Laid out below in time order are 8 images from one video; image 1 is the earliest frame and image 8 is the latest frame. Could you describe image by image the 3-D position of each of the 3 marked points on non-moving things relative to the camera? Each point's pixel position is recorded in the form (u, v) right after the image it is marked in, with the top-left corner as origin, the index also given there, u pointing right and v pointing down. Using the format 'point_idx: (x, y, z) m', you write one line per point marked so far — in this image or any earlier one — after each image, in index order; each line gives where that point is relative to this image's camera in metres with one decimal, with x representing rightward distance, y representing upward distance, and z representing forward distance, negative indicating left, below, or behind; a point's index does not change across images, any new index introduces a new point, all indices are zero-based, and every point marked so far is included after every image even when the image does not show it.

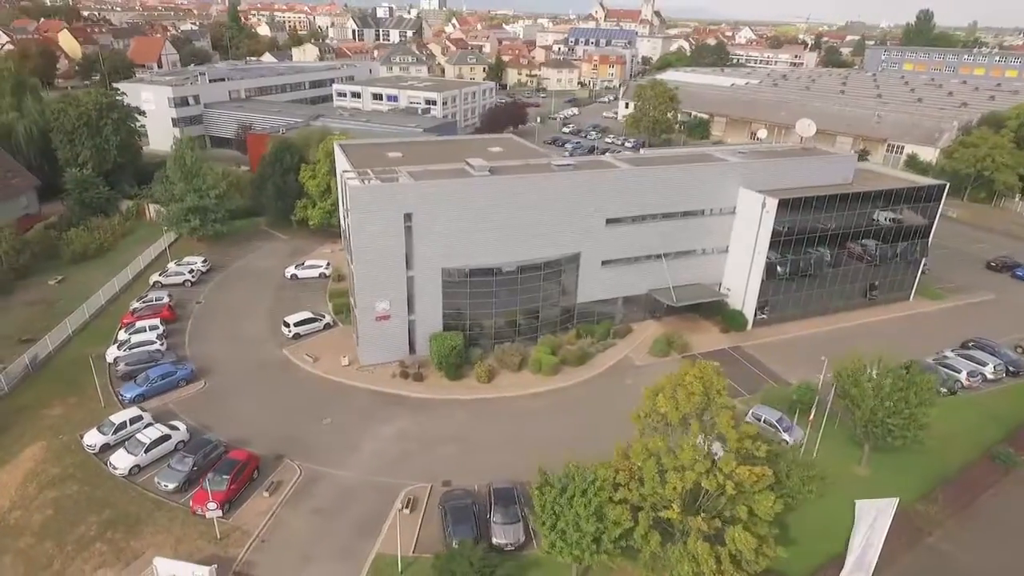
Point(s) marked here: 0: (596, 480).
0: (+2.5, -5.7, +18.2) m
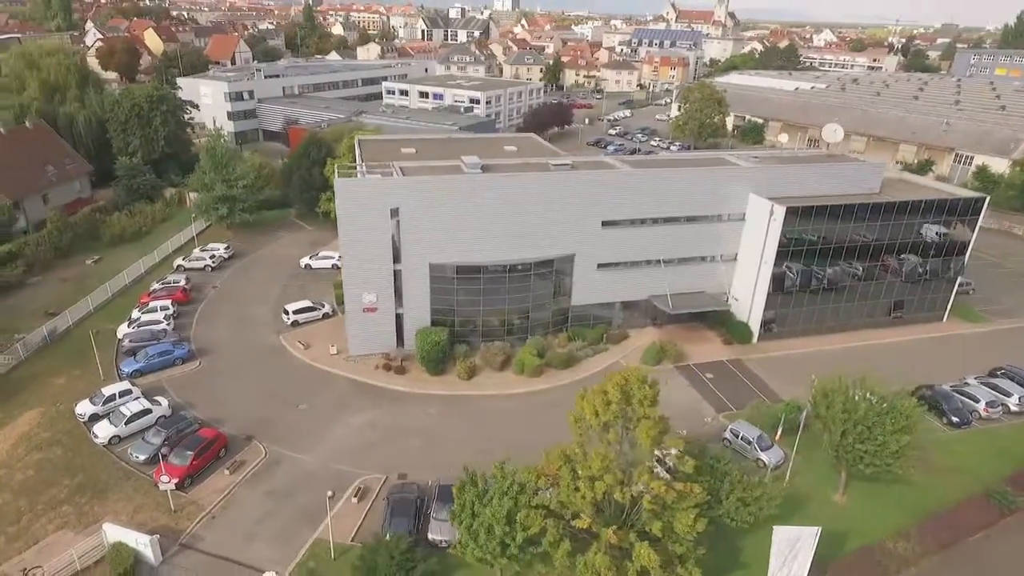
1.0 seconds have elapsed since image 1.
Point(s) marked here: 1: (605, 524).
0: (0.0, -5.7, +17.8) m
1: (+2.6, -6.7, +17.3) m
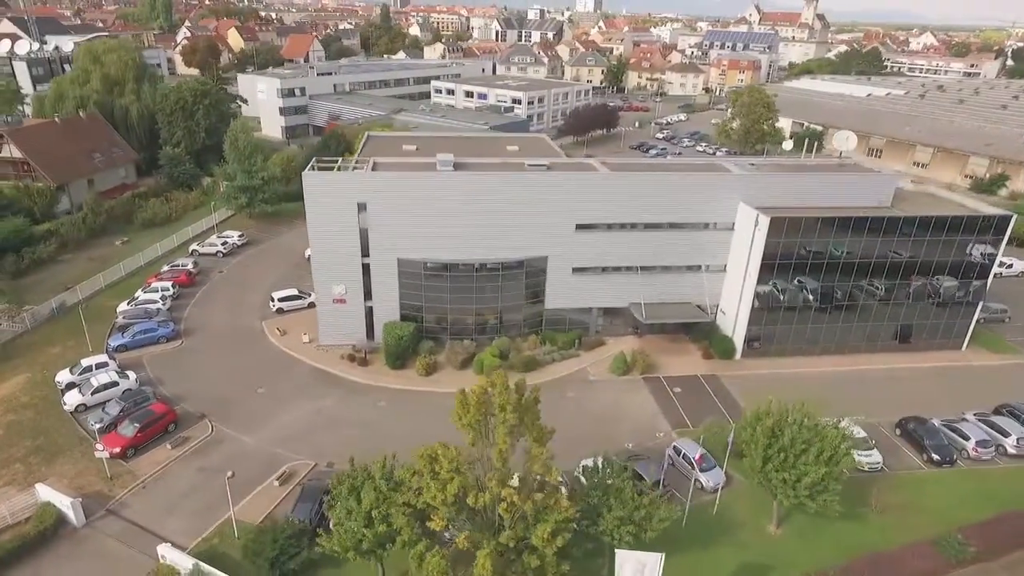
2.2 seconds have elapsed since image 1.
0: (-3.8, -5.6, +17.8) m
1: (-1.3, -6.7, +16.9) m
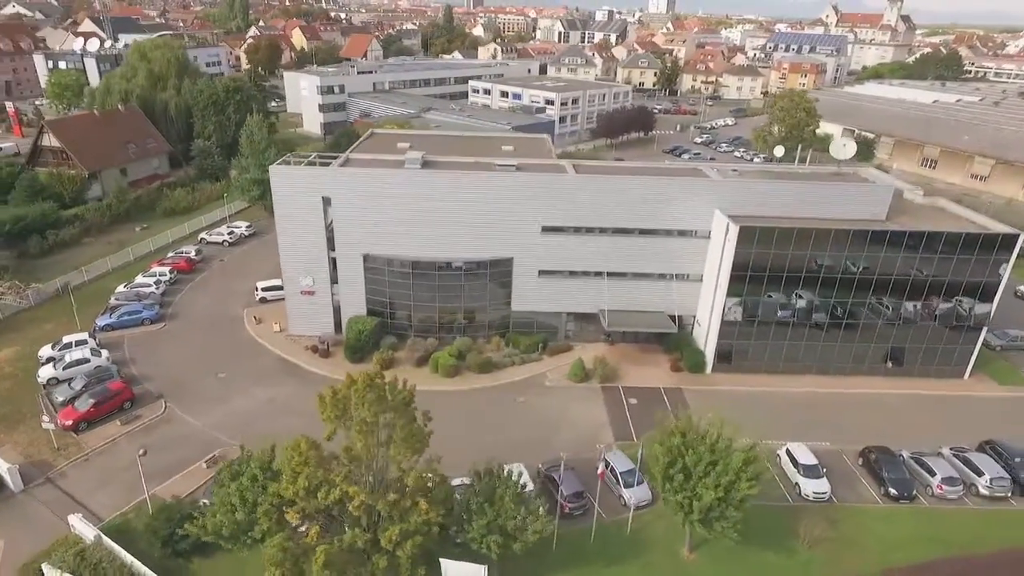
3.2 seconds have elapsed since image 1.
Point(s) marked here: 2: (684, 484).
0: (-7.6, -5.4, +18.1) m
1: (-5.3, -6.6, +17.0) m
2: (+5.5, -6.3, +19.5) m
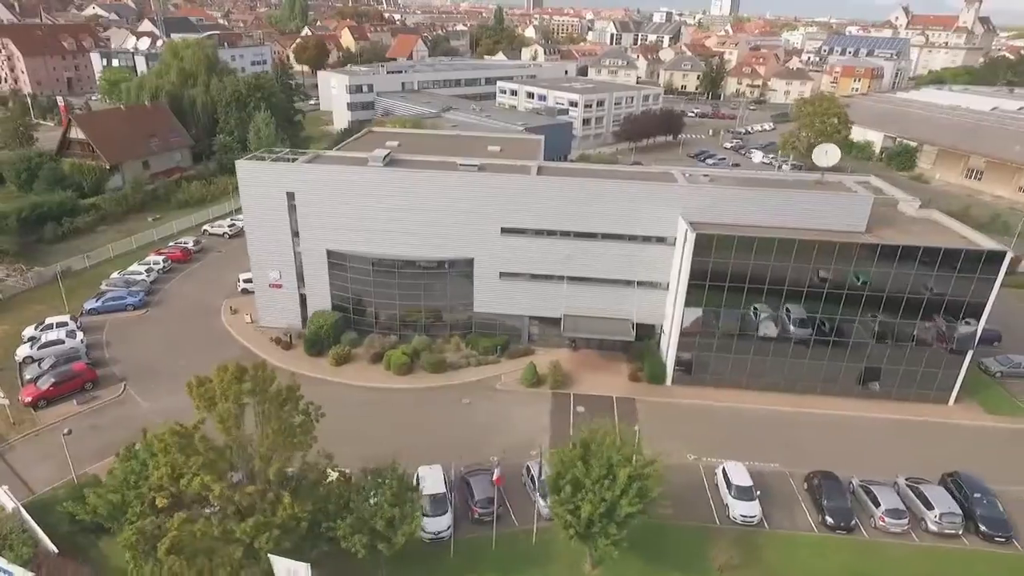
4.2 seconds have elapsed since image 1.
0: (-11.3, -5.0, +18.6) m
1: (-9.1, -6.4, +17.3) m
2: (+1.8, -6.5, +18.9) m
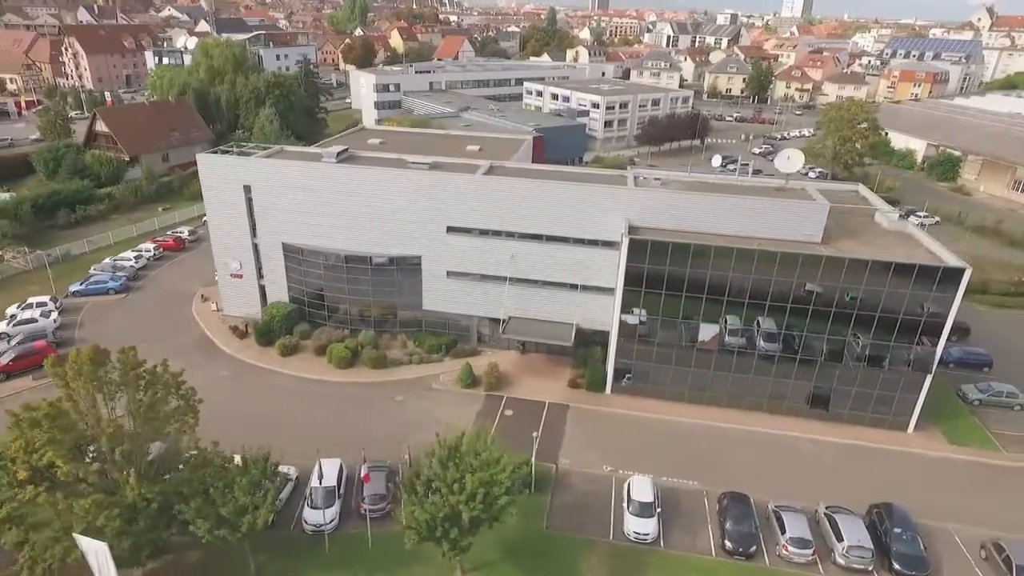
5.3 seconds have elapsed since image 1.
0: (-15.7, -4.5, +19.6) m
1: (-13.7, -5.9, +18.1) m
2: (-2.7, -6.4, +18.7) m
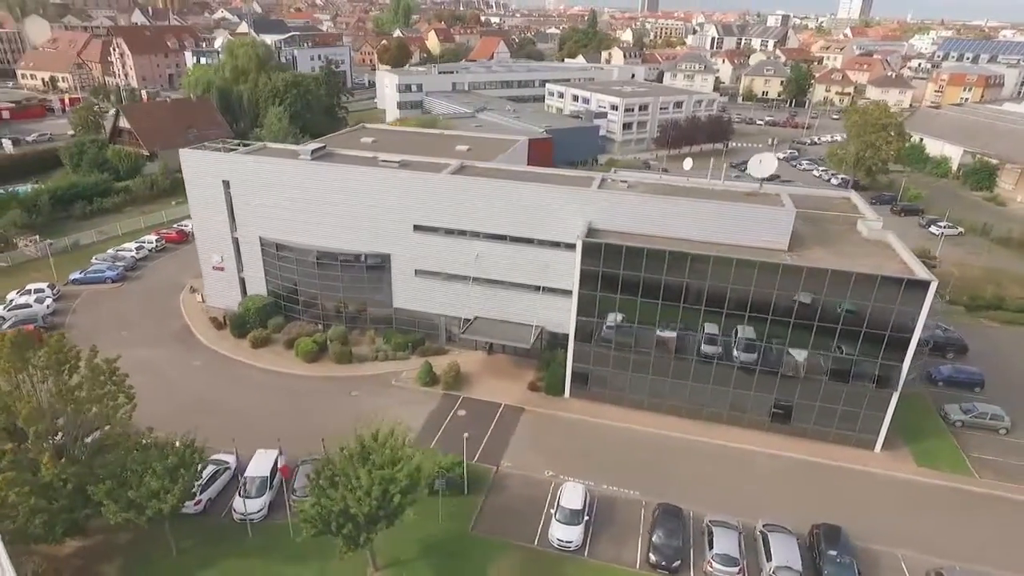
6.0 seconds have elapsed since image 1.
0: (-18.5, -4.0, +20.6) m
1: (-16.7, -5.4, +19.0) m
2: (-5.7, -6.3, +18.8) m
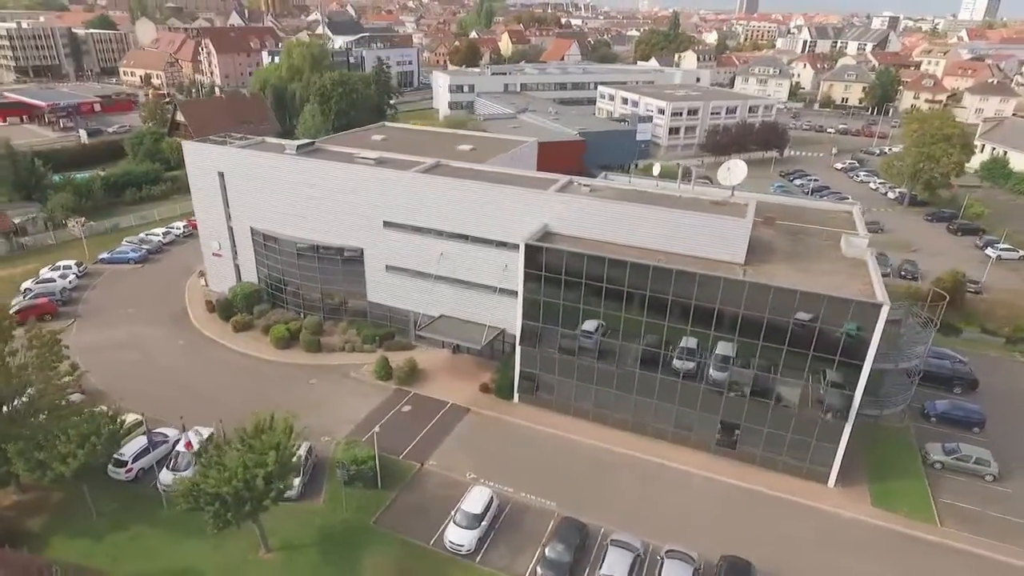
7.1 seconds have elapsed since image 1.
0: (-22.1, -2.9, +23.1) m
1: (-20.6, -4.4, +21.3) m
2: (-9.7, -5.9, +19.6) m
